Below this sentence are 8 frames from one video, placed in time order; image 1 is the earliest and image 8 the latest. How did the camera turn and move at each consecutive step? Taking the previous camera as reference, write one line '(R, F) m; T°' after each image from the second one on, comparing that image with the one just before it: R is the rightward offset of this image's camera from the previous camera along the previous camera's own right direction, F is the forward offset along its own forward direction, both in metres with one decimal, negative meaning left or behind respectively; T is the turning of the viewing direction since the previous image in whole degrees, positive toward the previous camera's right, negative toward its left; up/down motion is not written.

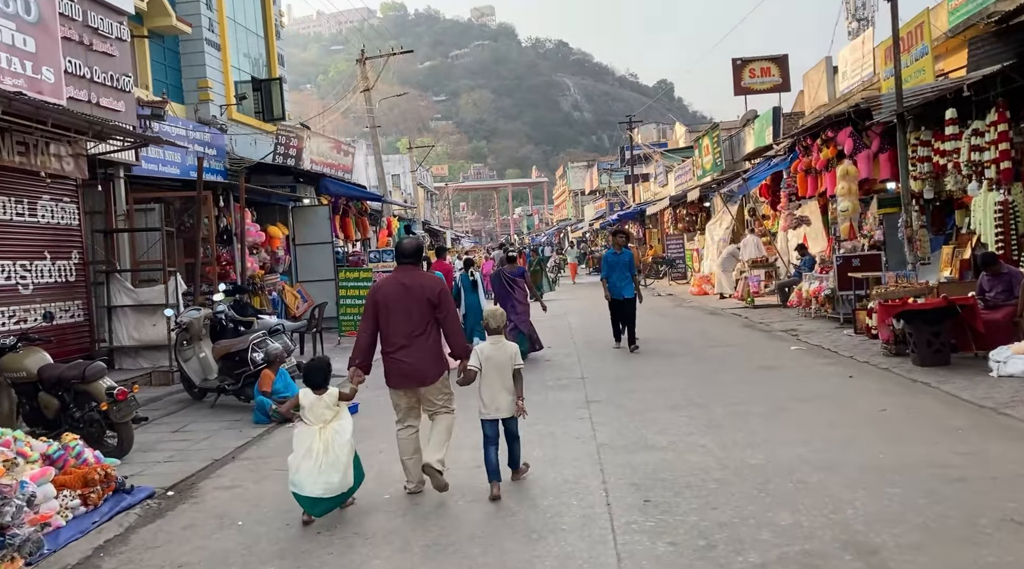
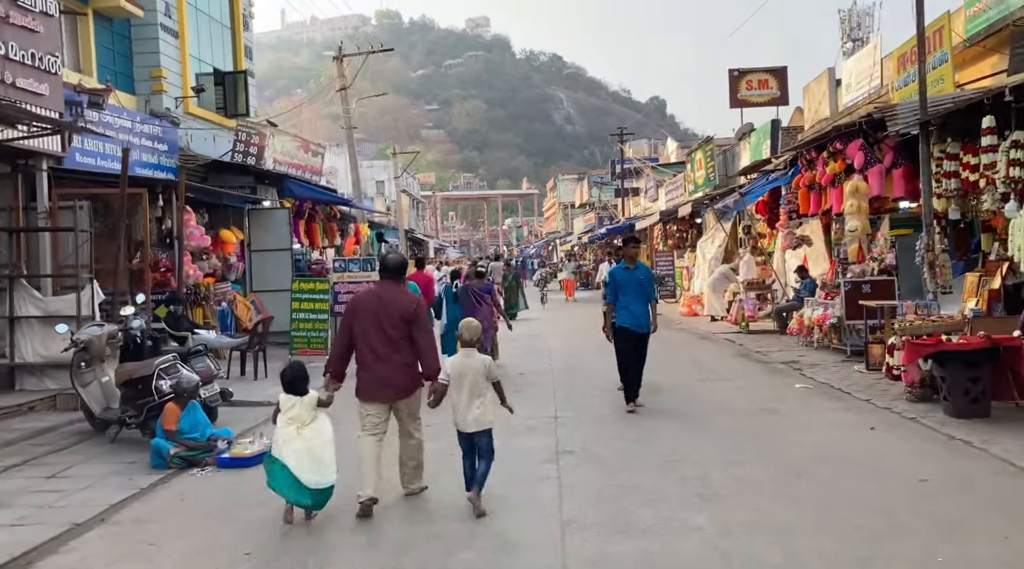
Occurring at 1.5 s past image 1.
(+0.2, +1.4) m; +1°
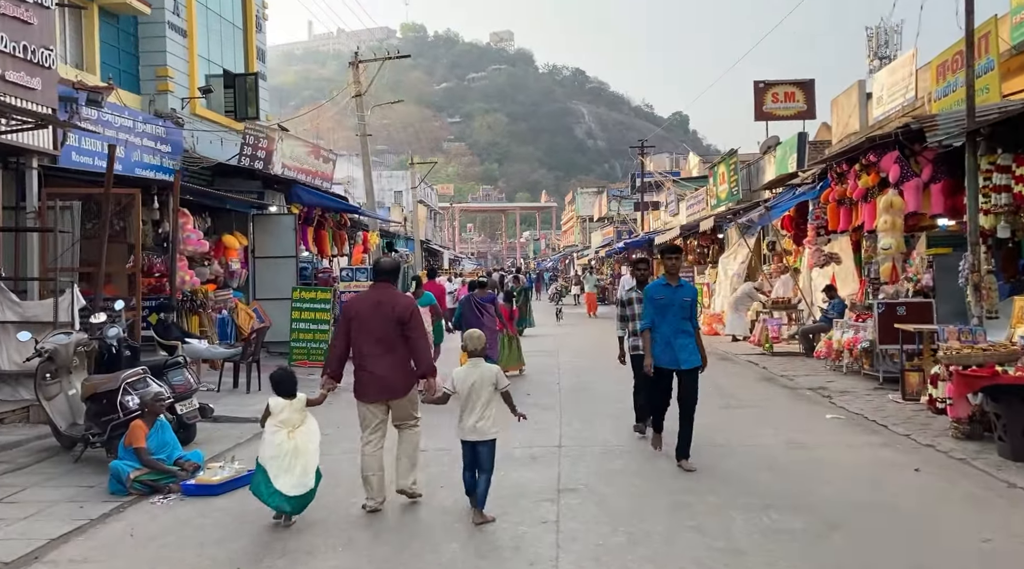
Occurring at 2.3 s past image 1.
(+0.1, +0.7) m; -1°
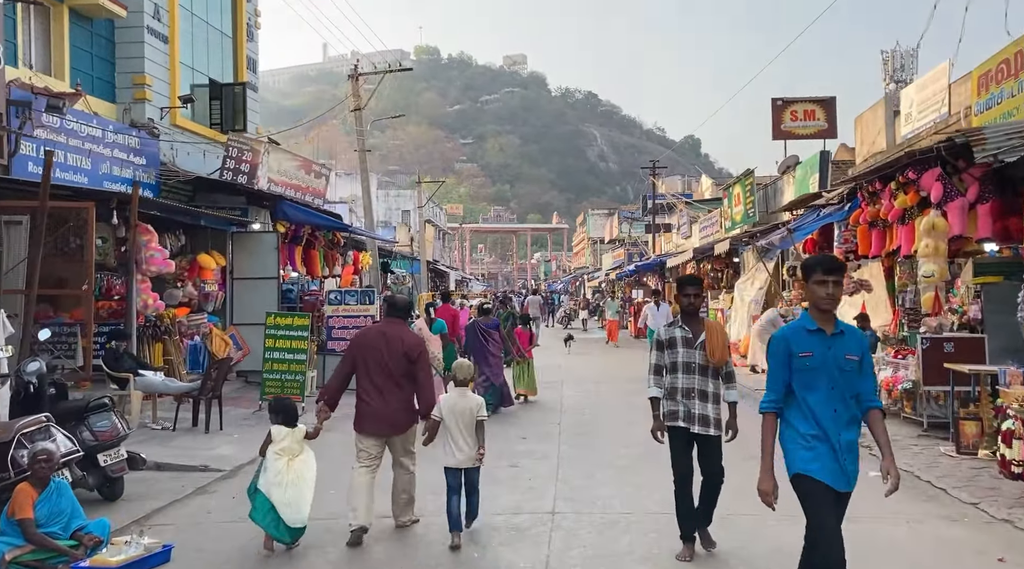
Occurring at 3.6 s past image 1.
(+0.2, +1.2) m; -1°
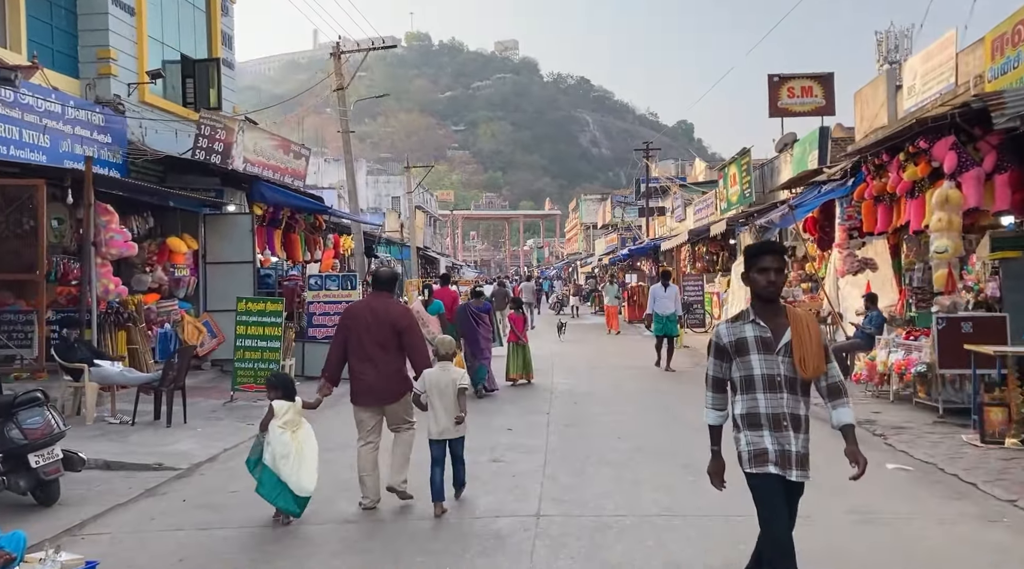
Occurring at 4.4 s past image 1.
(+0.1, +0.7) m; 0°
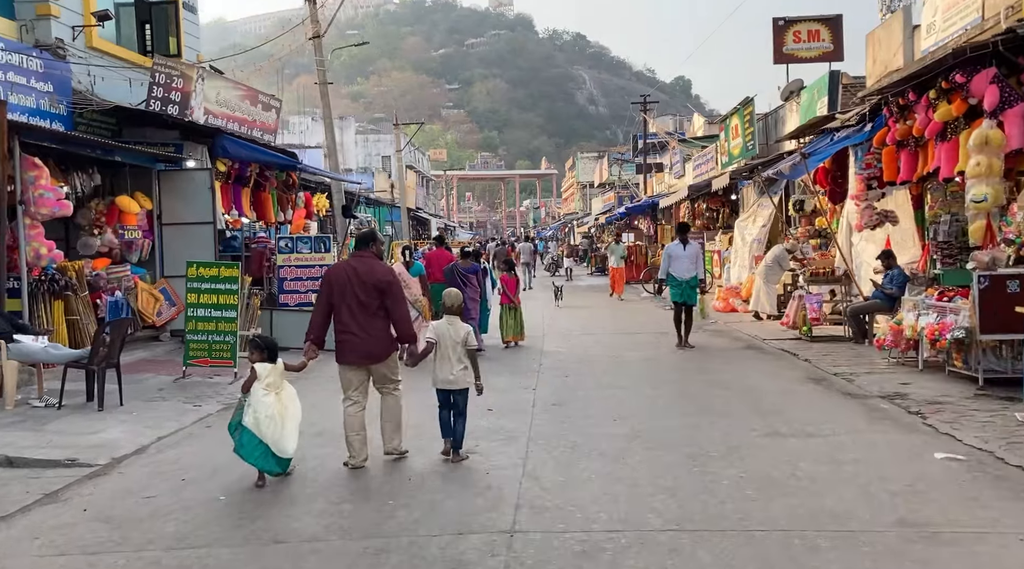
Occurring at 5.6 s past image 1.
(+0.2, +1.1) m; 0°
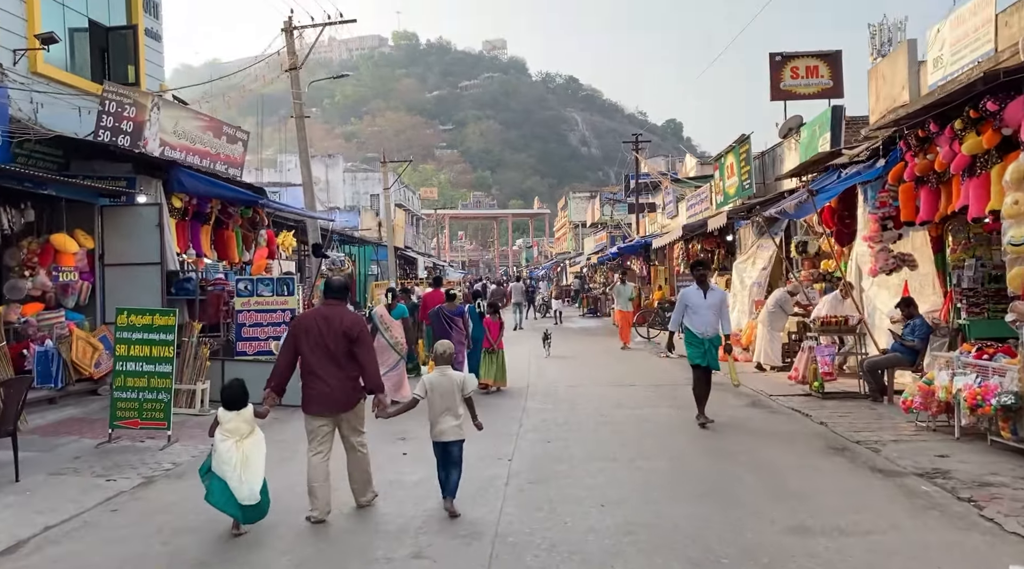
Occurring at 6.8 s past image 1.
(+0.2, +1.1) m; 0°
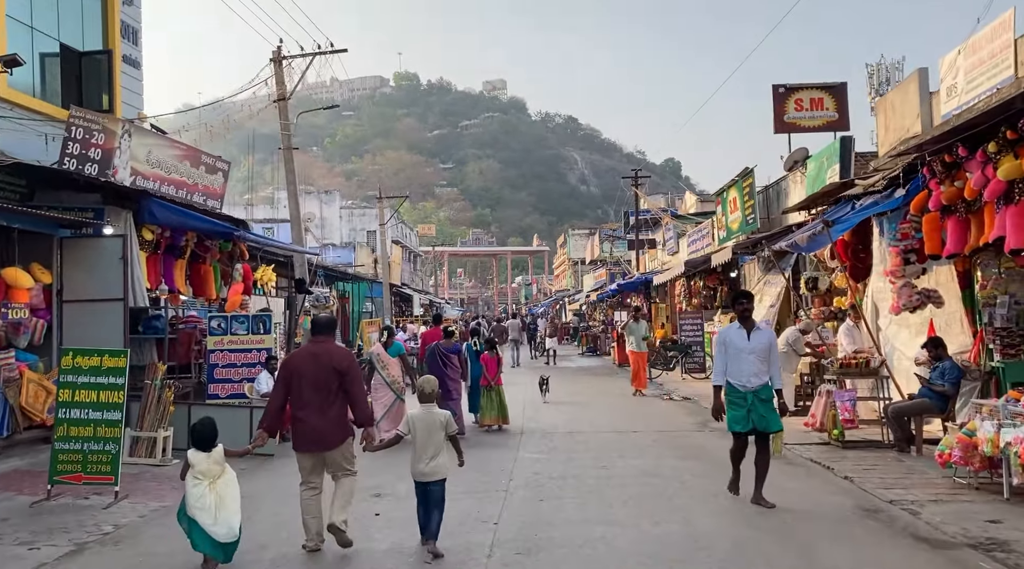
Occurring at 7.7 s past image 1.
(+0.1, +0.8) m; 0°
